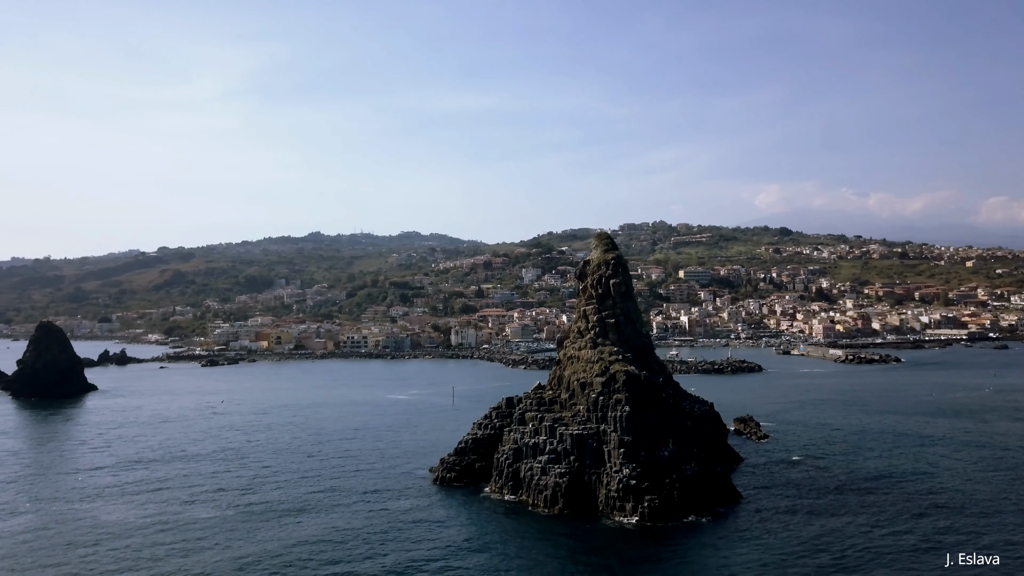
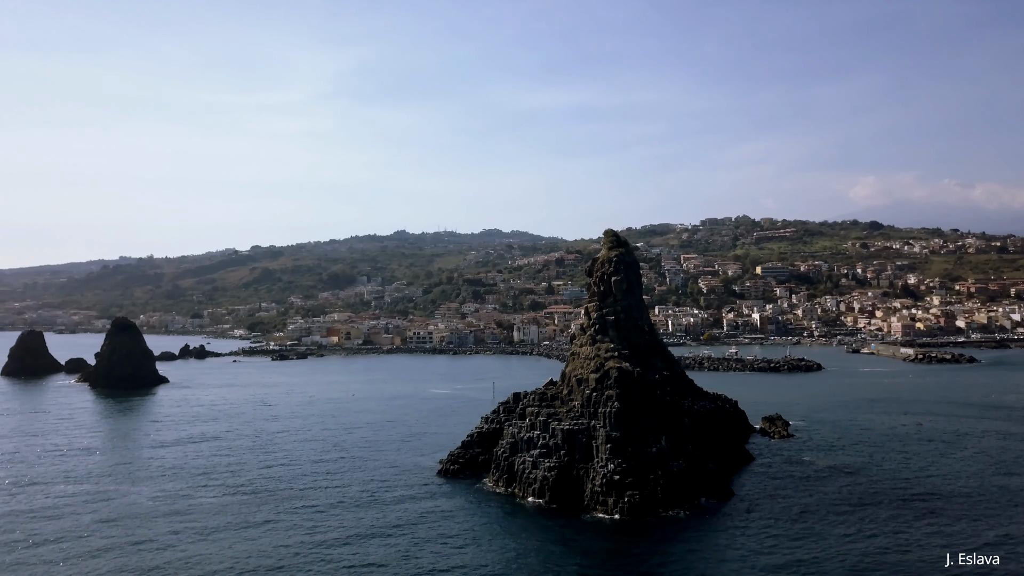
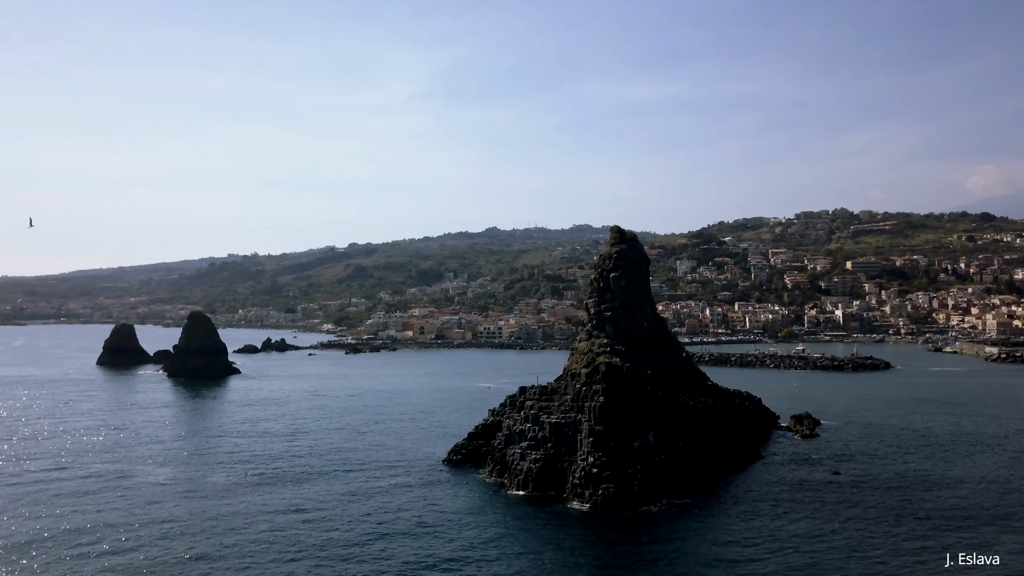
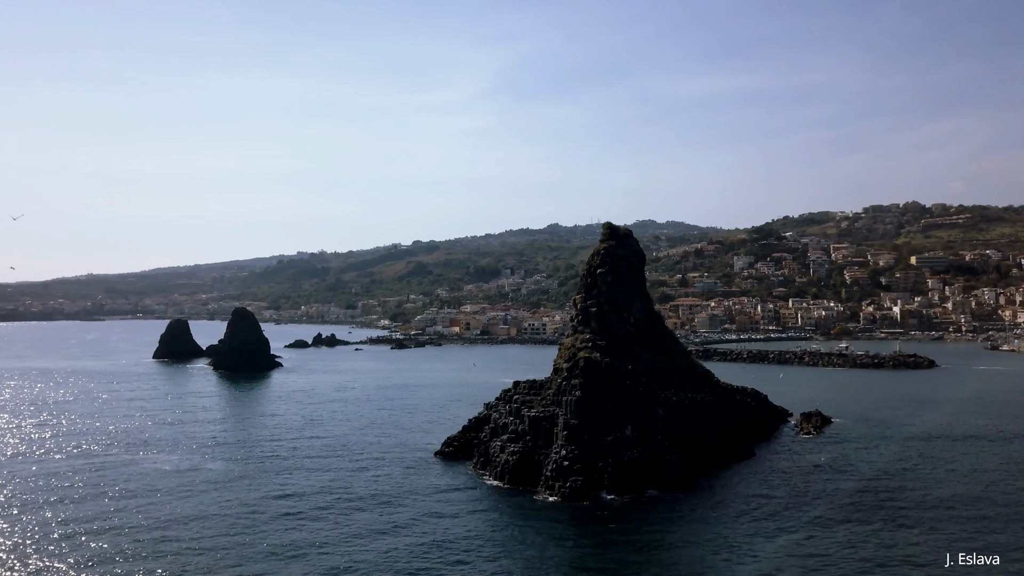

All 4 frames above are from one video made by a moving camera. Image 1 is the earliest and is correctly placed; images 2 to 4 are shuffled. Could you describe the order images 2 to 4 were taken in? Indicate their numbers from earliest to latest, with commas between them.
2, 3, 4
